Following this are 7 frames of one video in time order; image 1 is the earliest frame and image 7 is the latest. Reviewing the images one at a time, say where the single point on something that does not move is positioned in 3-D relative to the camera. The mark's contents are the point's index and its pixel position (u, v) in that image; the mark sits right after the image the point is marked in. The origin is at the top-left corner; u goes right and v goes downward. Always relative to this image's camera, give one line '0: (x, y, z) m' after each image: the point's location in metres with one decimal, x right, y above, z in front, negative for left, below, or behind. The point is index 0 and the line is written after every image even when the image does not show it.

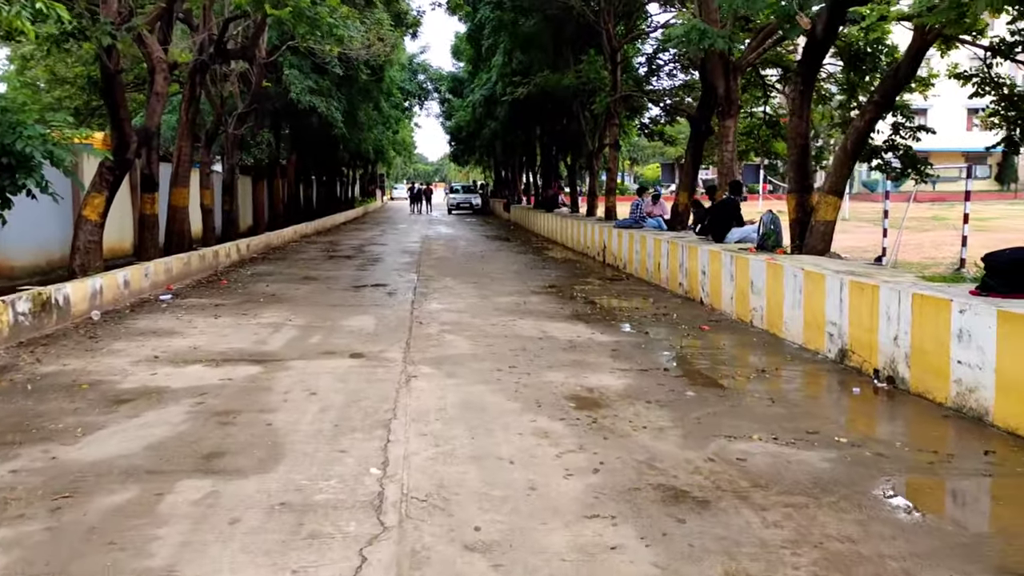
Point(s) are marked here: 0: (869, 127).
0: (+4.1, +1.8, +10.0) m
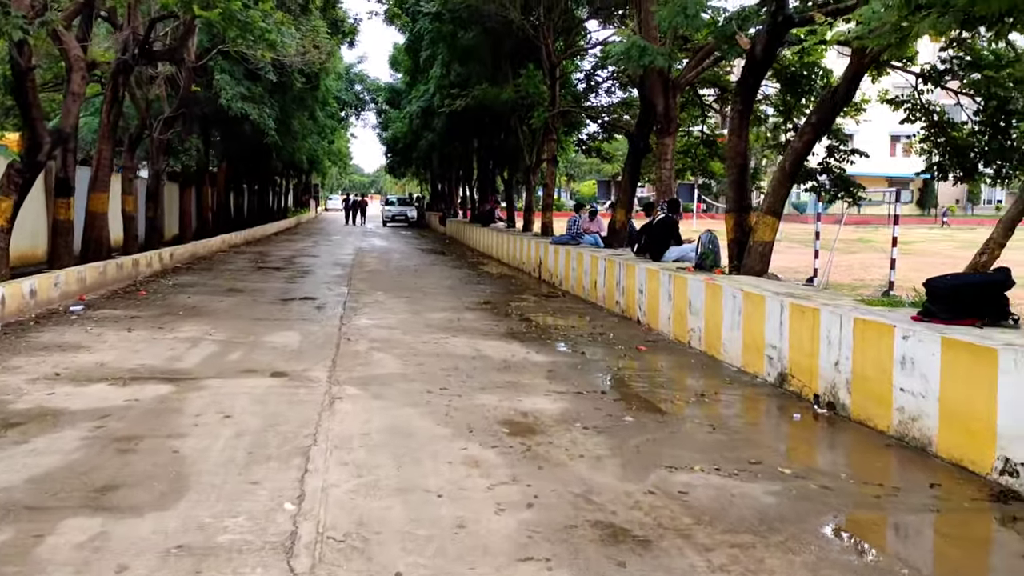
0: (+3.3, +1.6, +10.0) m
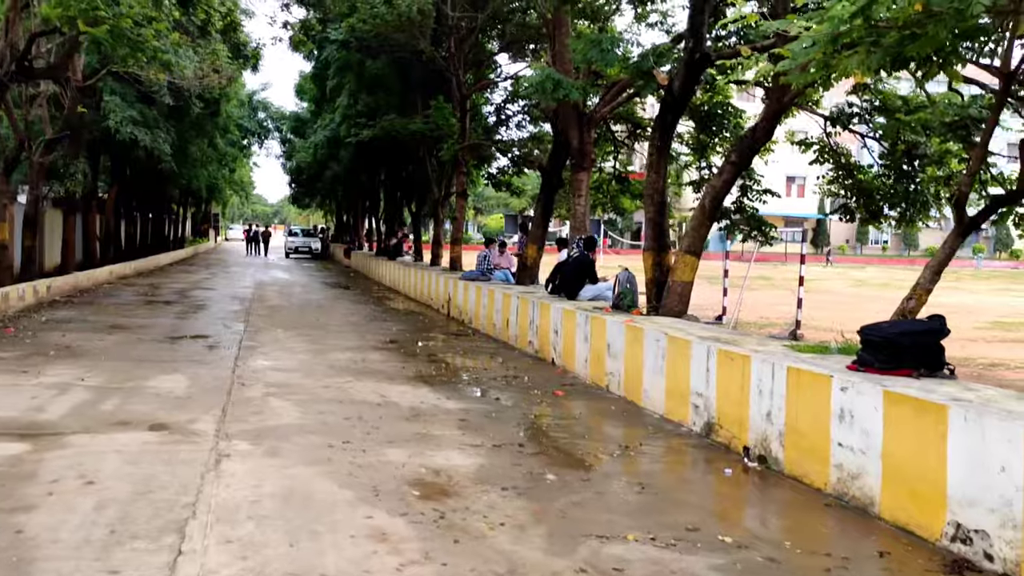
0: (+2.4, +1.1, +9.8) m
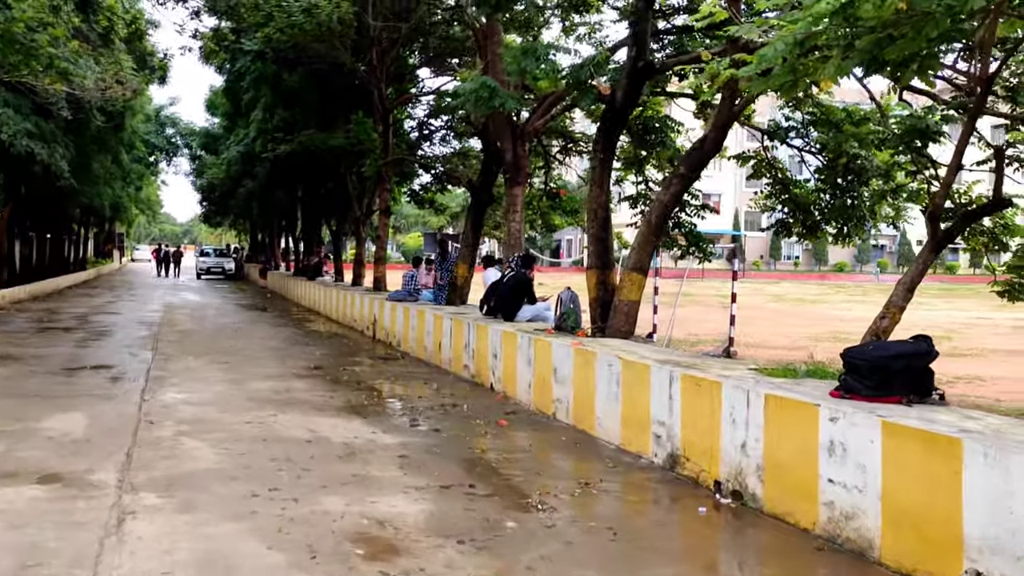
0: (+1.7, +0.9, +9.3) m
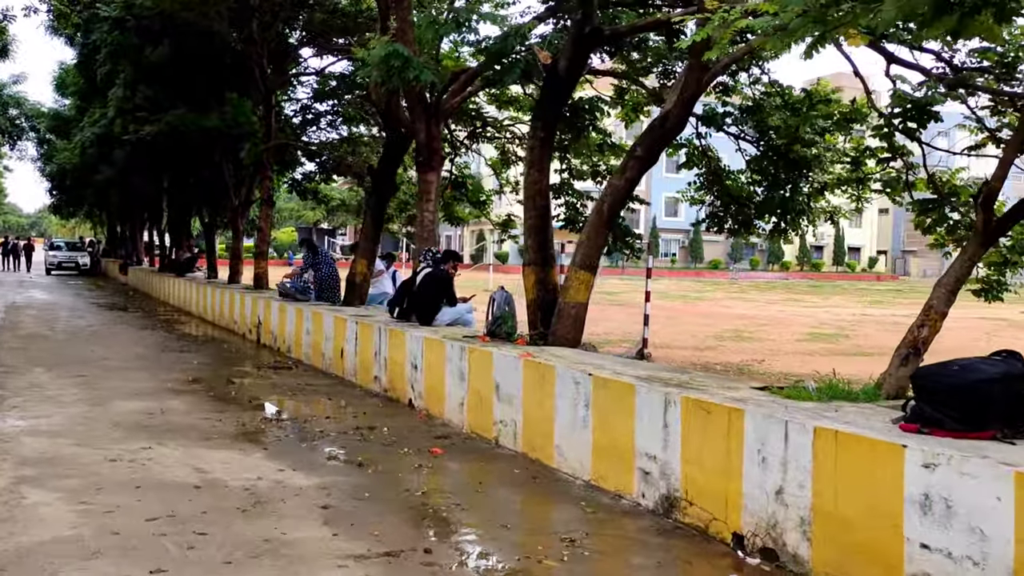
0: (+1.1, +0.9, +8.1) m
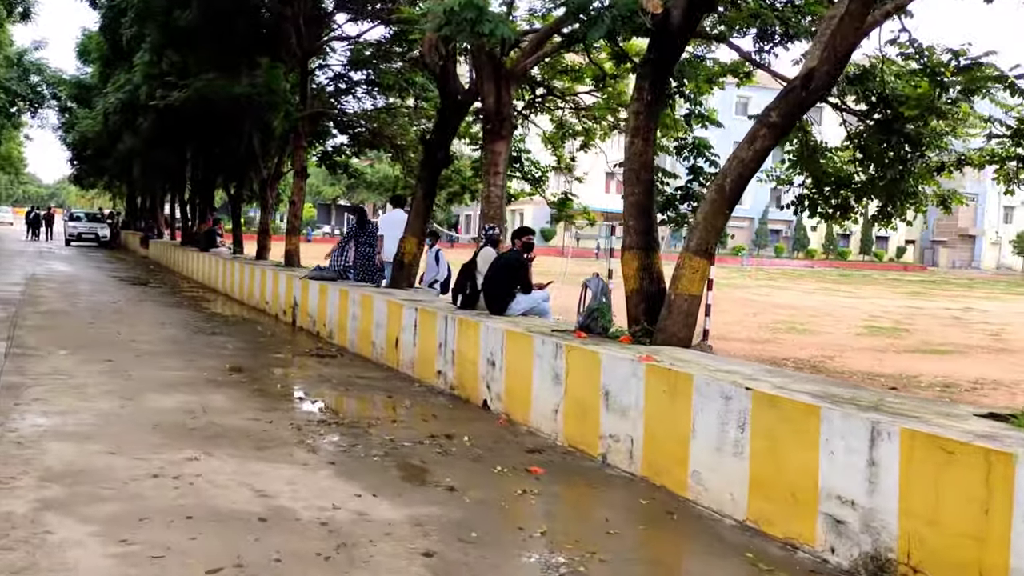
0: (+1.9, +1.0, +6.8) m
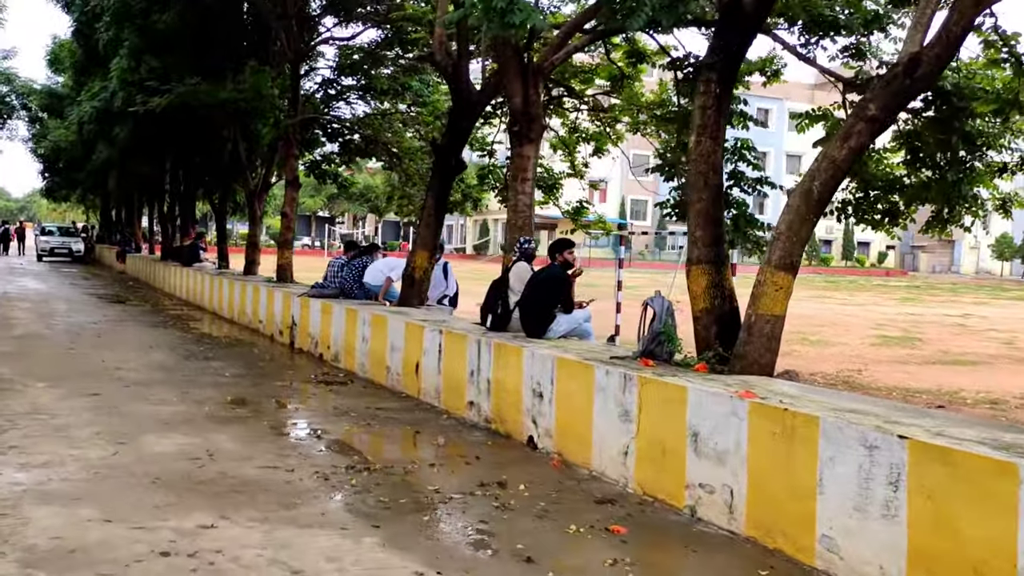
0: (+2.3, +0.8, +6.0) m
